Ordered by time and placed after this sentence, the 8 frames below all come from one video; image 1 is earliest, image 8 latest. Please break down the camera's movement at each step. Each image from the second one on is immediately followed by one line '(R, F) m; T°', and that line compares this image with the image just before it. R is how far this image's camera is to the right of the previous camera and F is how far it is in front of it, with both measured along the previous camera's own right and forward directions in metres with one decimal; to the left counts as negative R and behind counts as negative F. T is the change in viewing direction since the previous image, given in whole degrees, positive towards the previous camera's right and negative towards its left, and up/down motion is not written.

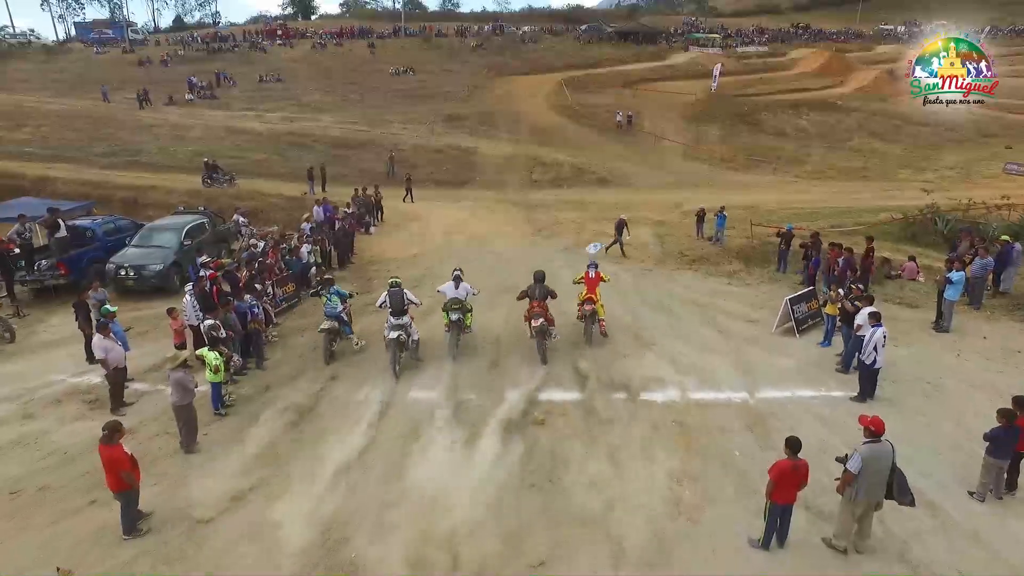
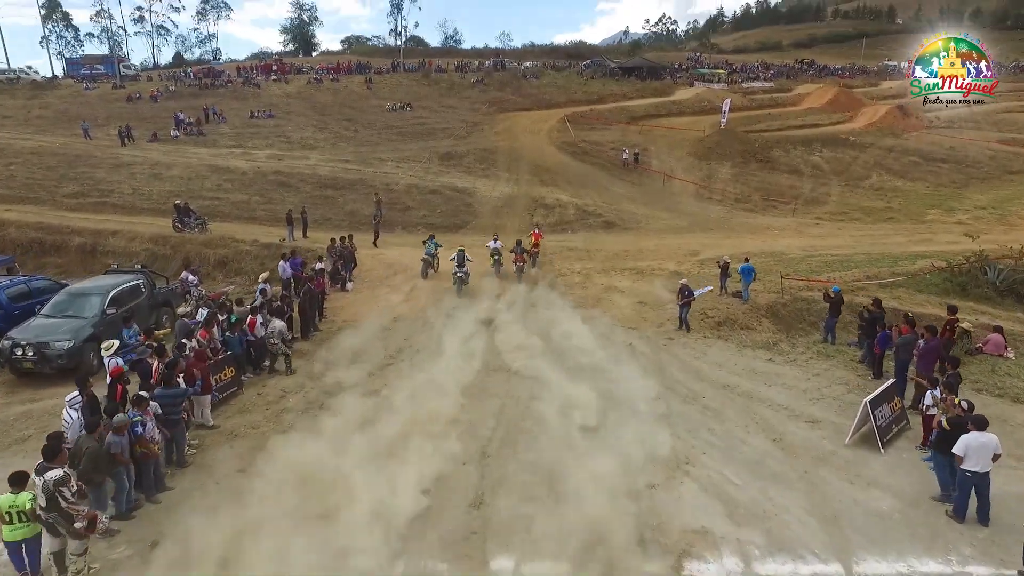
(+0.1, +2.4) m; 0°
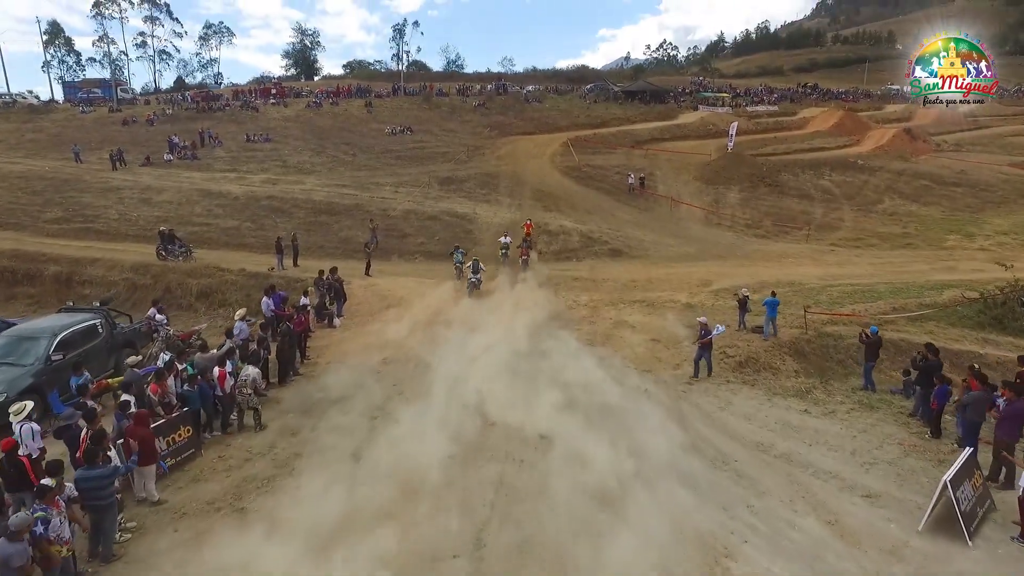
(0.0, +1.3) m; 0°
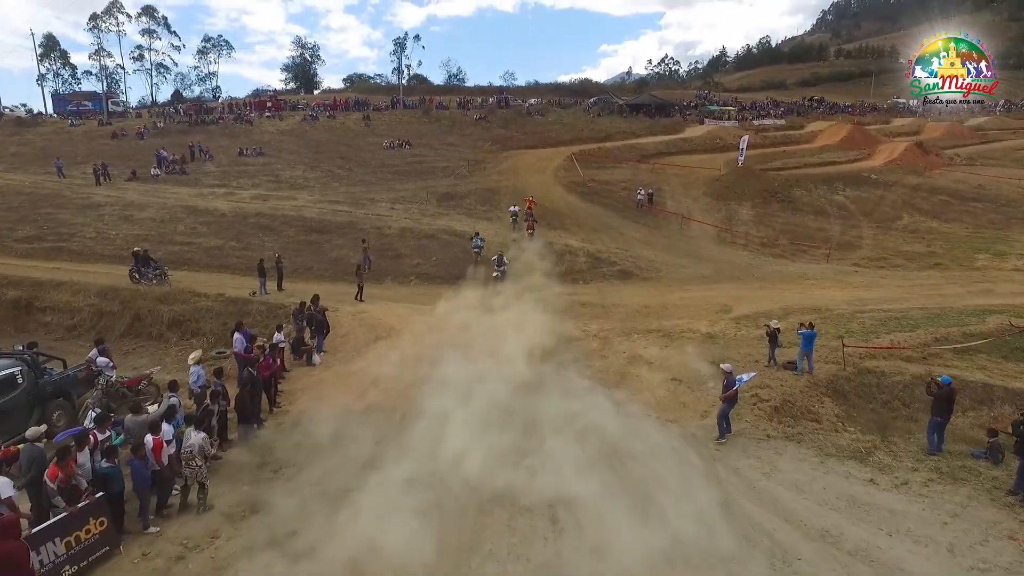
(0.0, +1.8) m; 0°
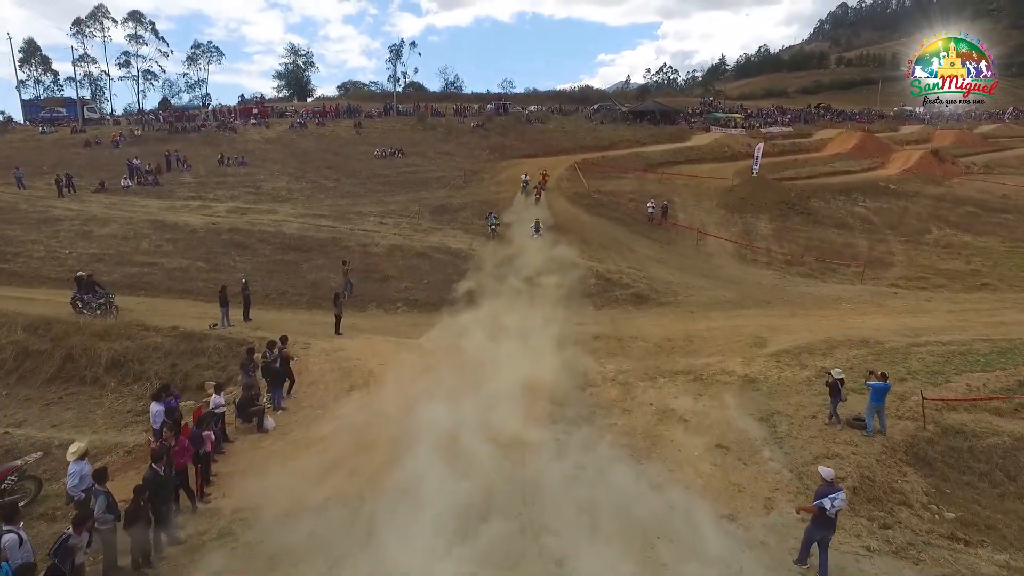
(-0.1, +2.8) m; 0°
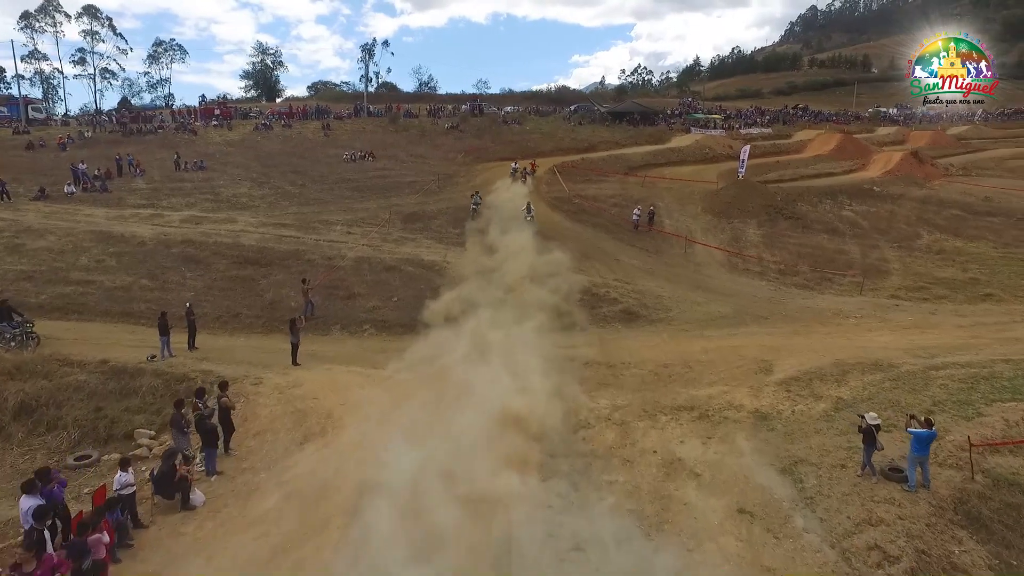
(-0.1, +1.9) m; +2°
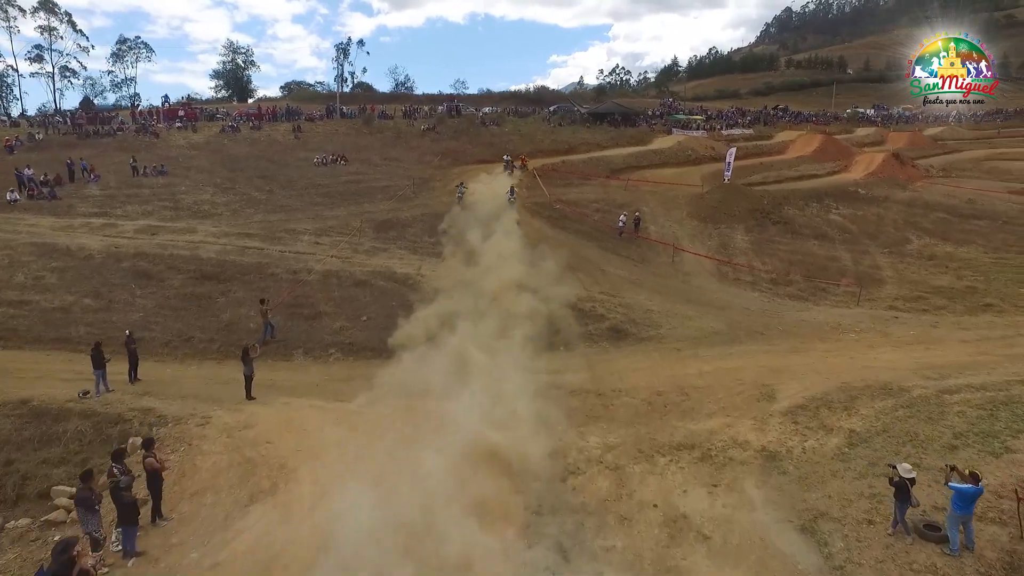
(0.0, +1.5) m; +2°
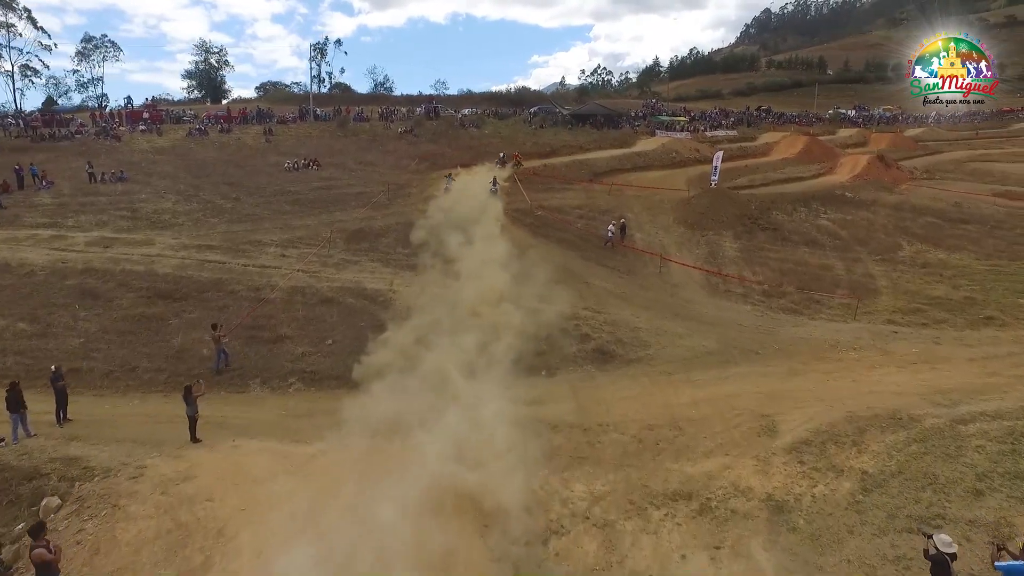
(+0.2, +1.4) m; +1°
